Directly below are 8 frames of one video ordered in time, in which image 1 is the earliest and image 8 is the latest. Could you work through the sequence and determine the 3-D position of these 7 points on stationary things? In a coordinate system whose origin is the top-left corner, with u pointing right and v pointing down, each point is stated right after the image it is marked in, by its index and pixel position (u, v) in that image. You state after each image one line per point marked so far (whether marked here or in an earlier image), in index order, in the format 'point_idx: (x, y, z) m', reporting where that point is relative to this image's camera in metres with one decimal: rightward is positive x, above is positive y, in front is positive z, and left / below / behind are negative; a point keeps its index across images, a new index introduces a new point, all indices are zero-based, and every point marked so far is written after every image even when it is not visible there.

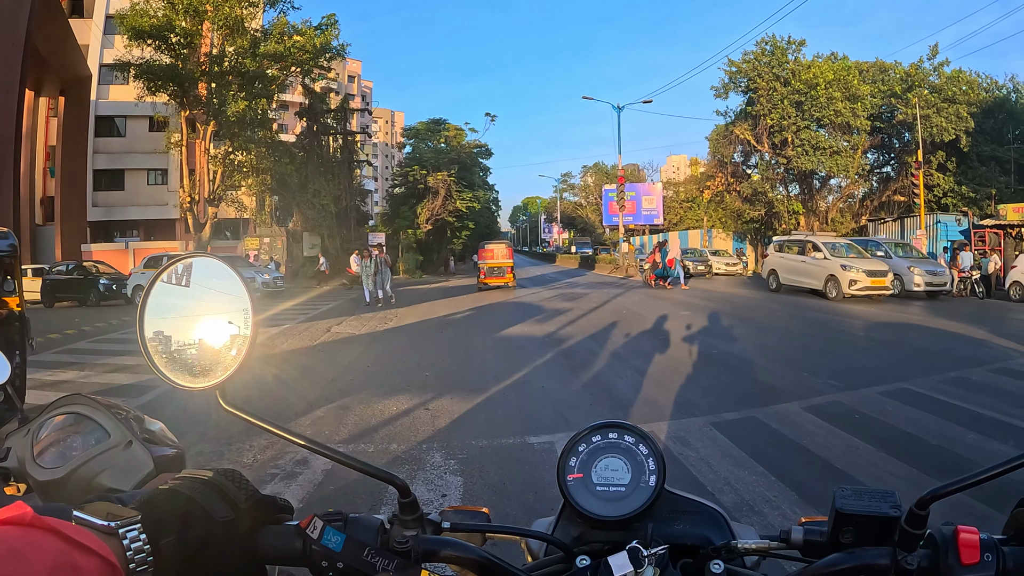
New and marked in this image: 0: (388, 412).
0: (-1.2, -1.2, +6.1) m
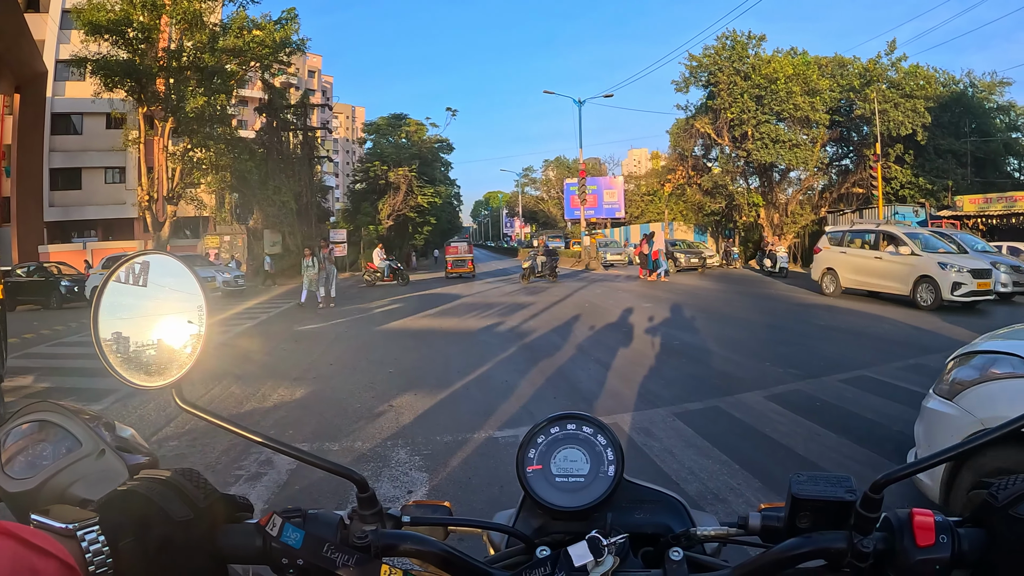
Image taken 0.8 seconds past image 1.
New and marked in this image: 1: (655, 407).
0: (-1.5, -1.1, +6.1) m
1: (+1.3, -1.1, +5.9) m
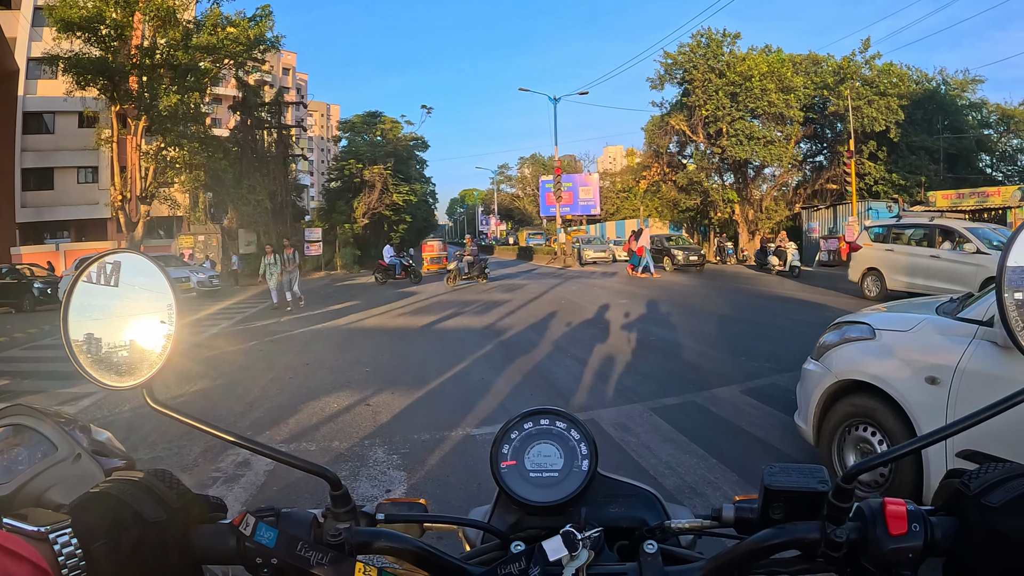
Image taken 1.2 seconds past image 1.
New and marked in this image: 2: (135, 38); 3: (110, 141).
0: (-1.7, -1.1, +6.0) m
1: (+1.1, -1.1, +5.9) m
2: (-9.5, +6.3, +16.5) m
3: (-11.1, +4.1, +18.1) m
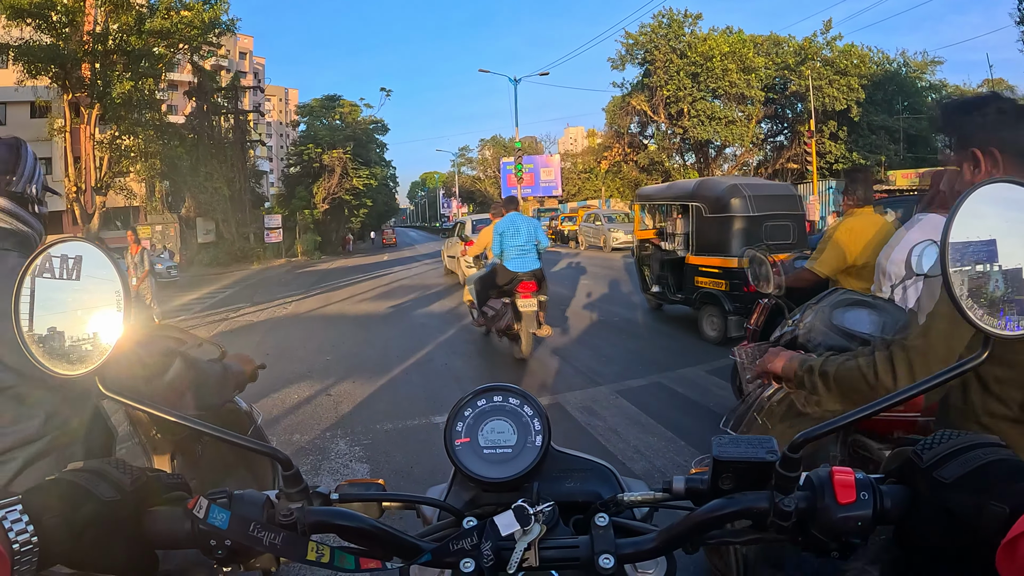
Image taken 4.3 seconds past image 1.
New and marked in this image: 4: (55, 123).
0: (-2.0, -1.0, +6.0) m
1: (+0.8, -0.9, +6.0) m
2: (-10.3, +6.4, +16.1) m
3: (-11.9, +4.2, +17.6) m
4: (-13.4, +4.8, +19.3) m
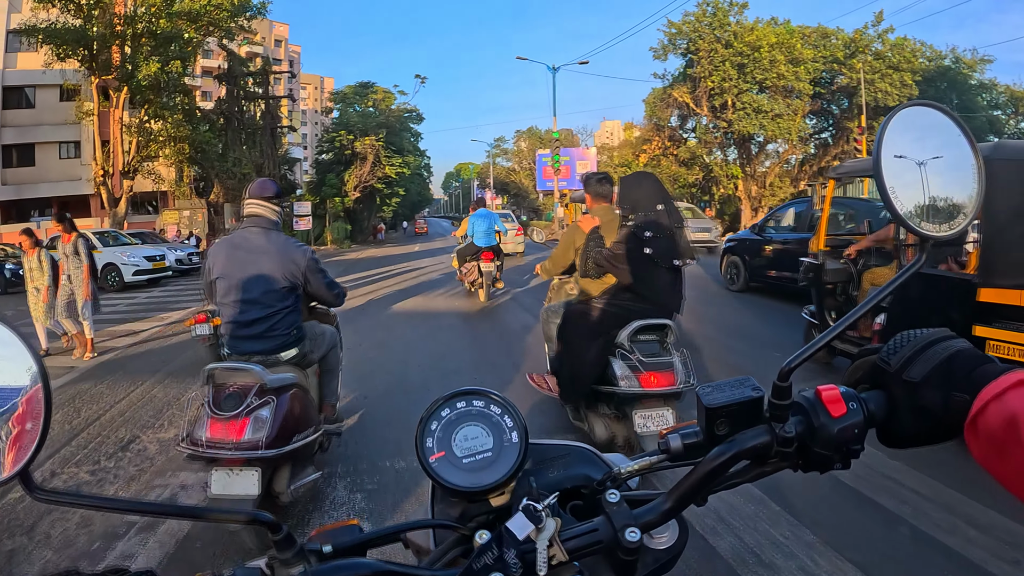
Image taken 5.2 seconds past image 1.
0: (-1.7, -0.9, +5.8) m
1: (+1.0, -0.9, +5.8) m
2: (-9.6, +6.7, +16.1) m
3: (-11.3, +4.6, +17.7) m
4: (-12.6, +5.2, +19.4) m
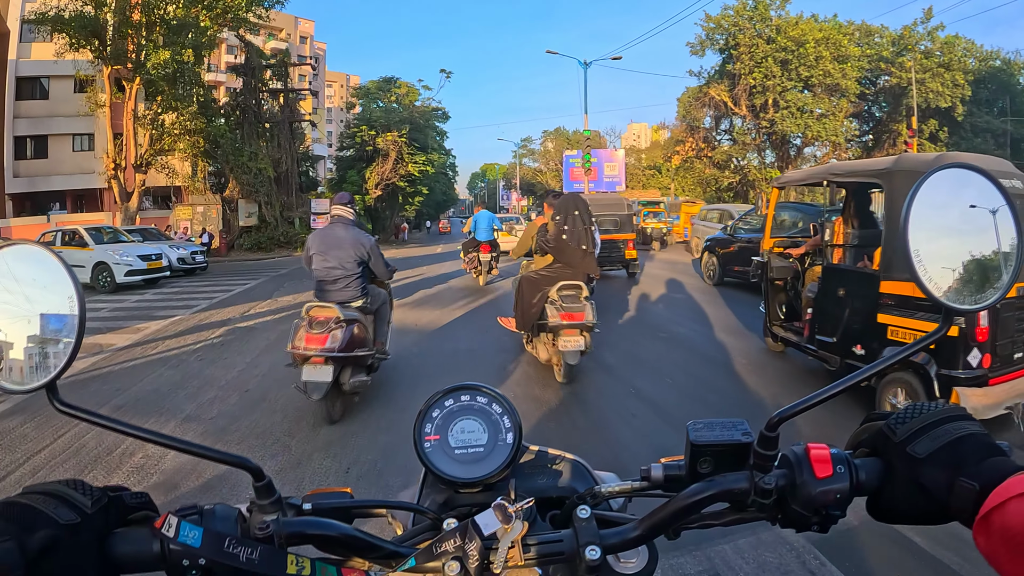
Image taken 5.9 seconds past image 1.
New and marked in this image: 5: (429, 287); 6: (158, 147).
0: (-1.5, -0.9, +5.6) m
1: (+1.3, -0.9, +5.5) m
2: (-9.1, +6.9, +15.9) m
3: (-10.8, +4.7, +17.6) m
4: (-12.1, +5.4, +19.3) m
5: (-1.4, +0.1, +13.2) m
6: (-10.0, +4.0, +18.6) m
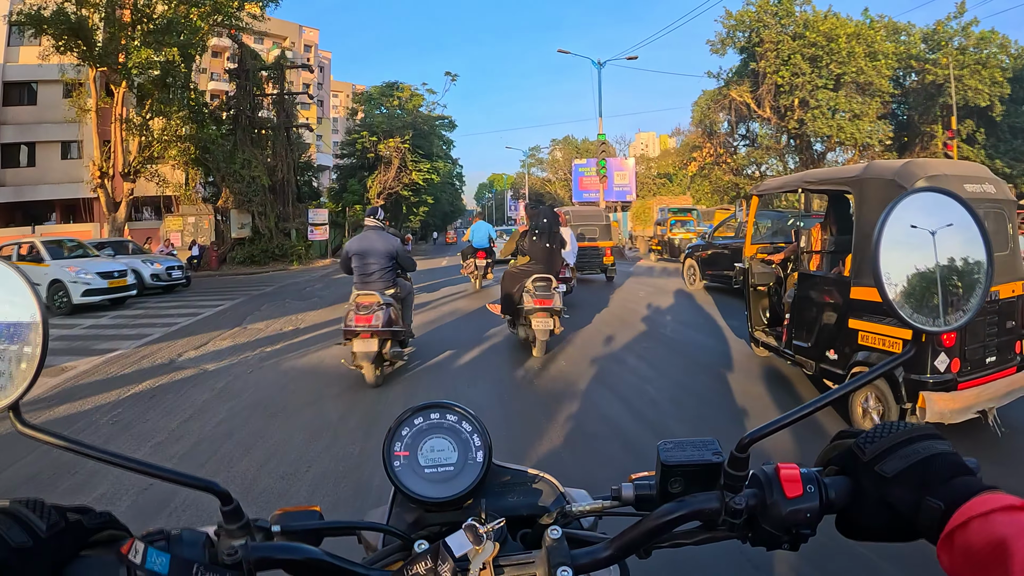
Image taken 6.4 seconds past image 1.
0: (-1.4, -1.0, +5.2) m
1: (+1.4, -1.0, +5.1) m
2: (-9.1, +6.6, +15.6) m
3: (-10.7, +4.5, +17.2) m
4: (-12.1, +5.1, +19.0) m
5: (-1.3, -0.1, +12.8) m
6: (-10.0, +3.7, +18.3) m
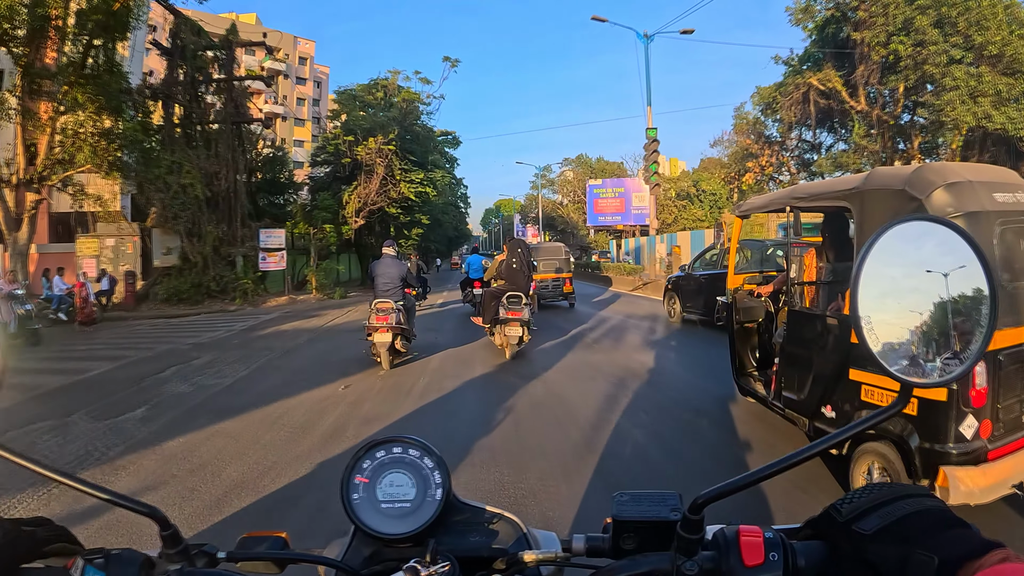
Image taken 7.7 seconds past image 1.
0: (-1.3, -1.3, +3.8) m
1: (+1.5, -1.3, +3.7) m
2: (-9.1, +6.1, +14.3) m
3: (-10.7, +3.9, +15.9) m
4: (-12.0, +4.5, +17.6) m
5: (-1.3, -0.6, +11.4) m
6: (-9.9, +3.1, +16.9) m
